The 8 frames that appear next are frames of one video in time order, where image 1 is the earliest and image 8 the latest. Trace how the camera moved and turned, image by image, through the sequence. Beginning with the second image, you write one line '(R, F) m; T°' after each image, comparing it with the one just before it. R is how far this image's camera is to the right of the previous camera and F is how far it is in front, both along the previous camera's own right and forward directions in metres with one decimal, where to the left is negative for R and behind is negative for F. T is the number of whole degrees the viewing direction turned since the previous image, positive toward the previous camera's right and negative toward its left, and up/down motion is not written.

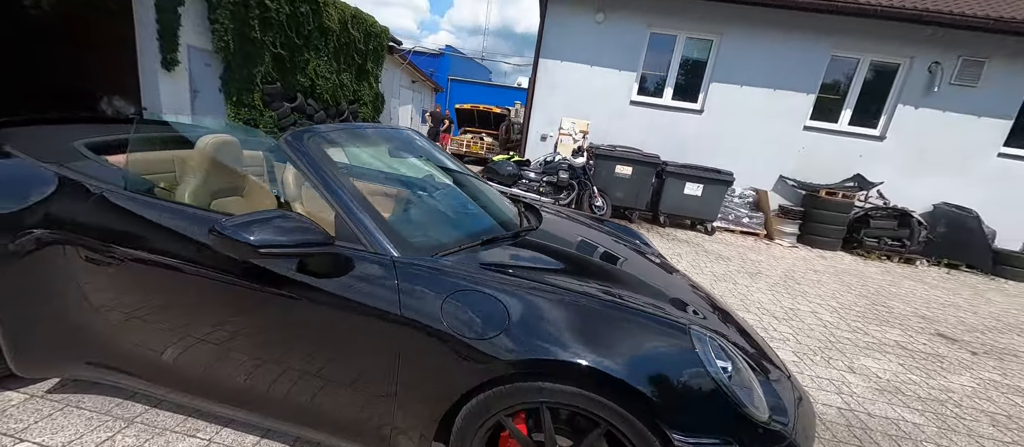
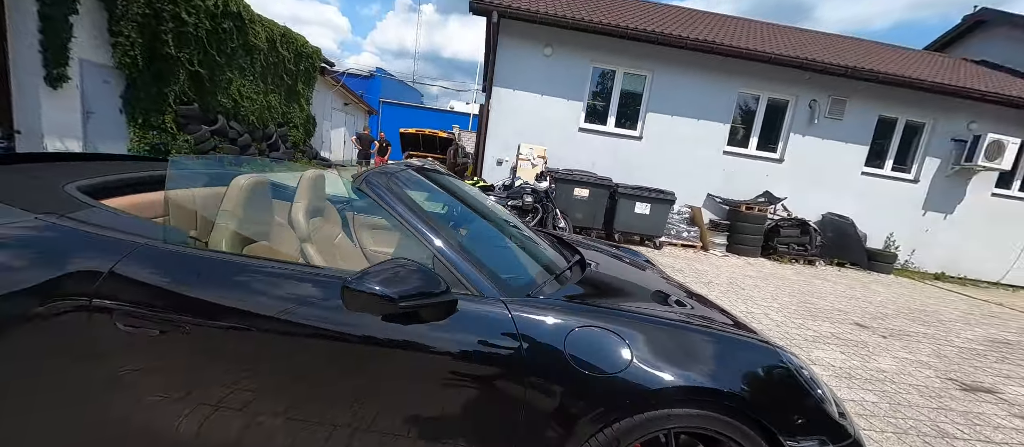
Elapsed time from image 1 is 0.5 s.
(-0.6, 0.0) m; +11°
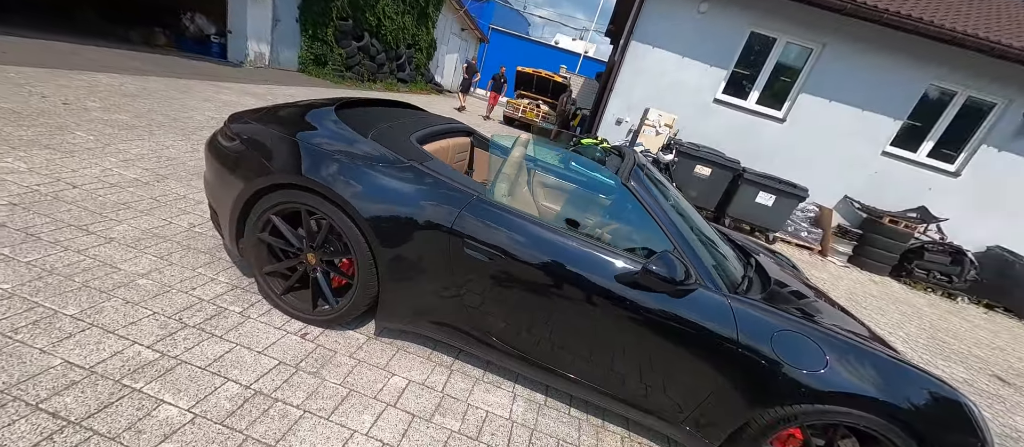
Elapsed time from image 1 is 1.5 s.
(-0.7, -0.5) m; -10°
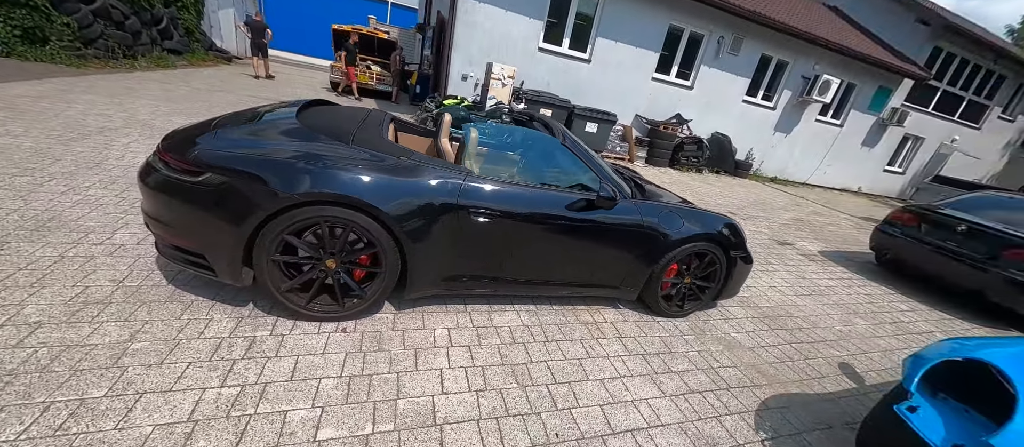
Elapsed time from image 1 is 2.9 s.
(-0.9, -0.5) m; +23°
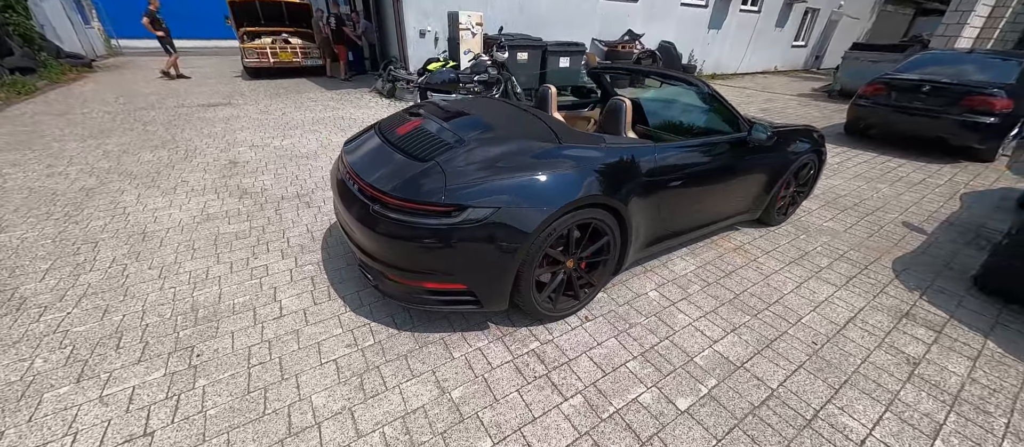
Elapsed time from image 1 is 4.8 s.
(-1.7, +0.1) m; +9°
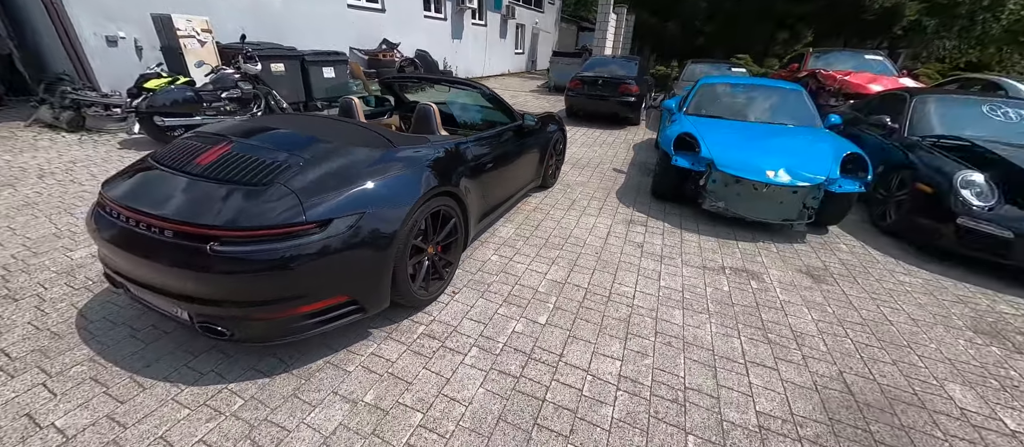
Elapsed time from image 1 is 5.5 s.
(-0.5, -0.2) m; +31°
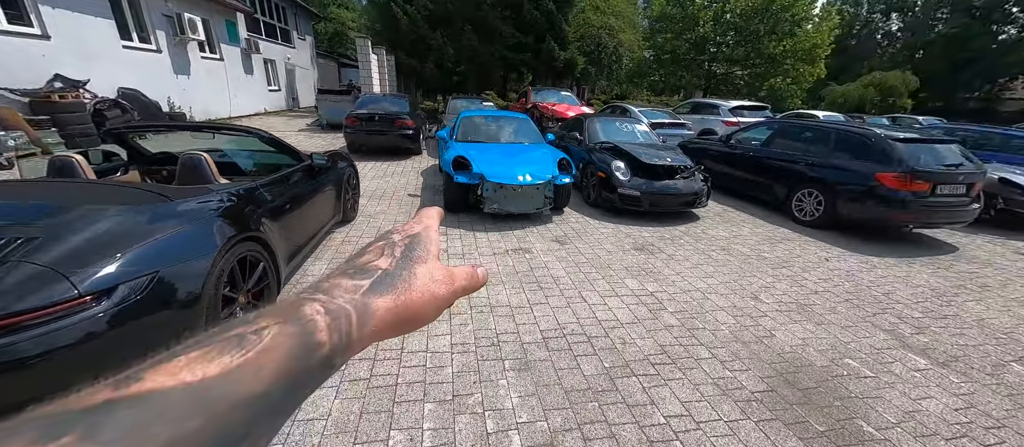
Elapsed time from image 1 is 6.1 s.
(-0.2, -0.5) m; +30°
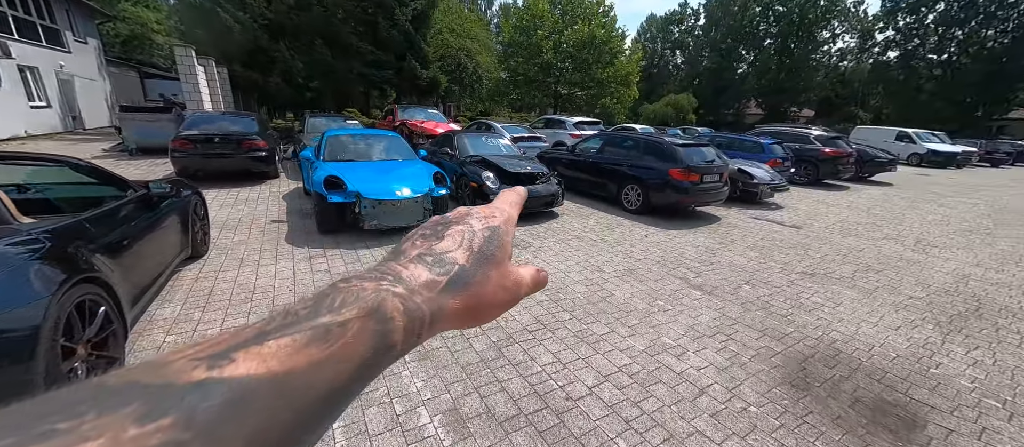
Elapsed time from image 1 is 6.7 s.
(-0.1, -0.4) m; +19°
